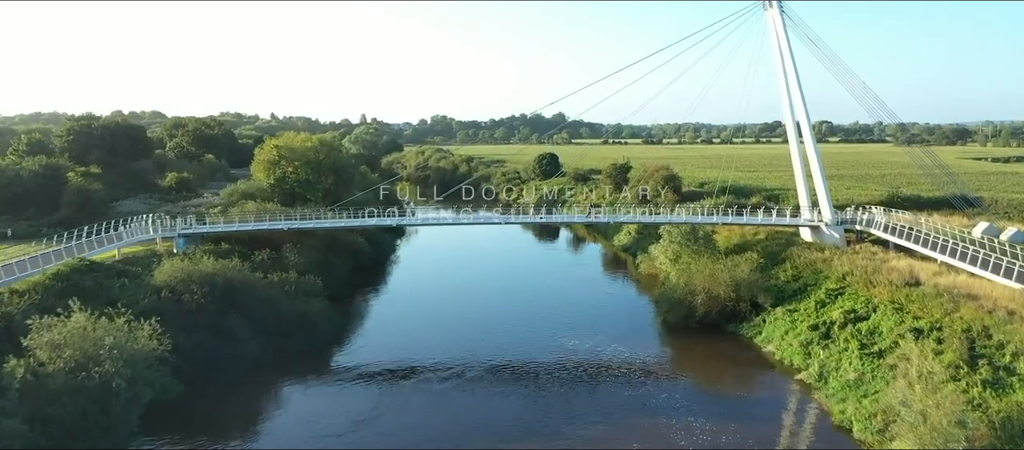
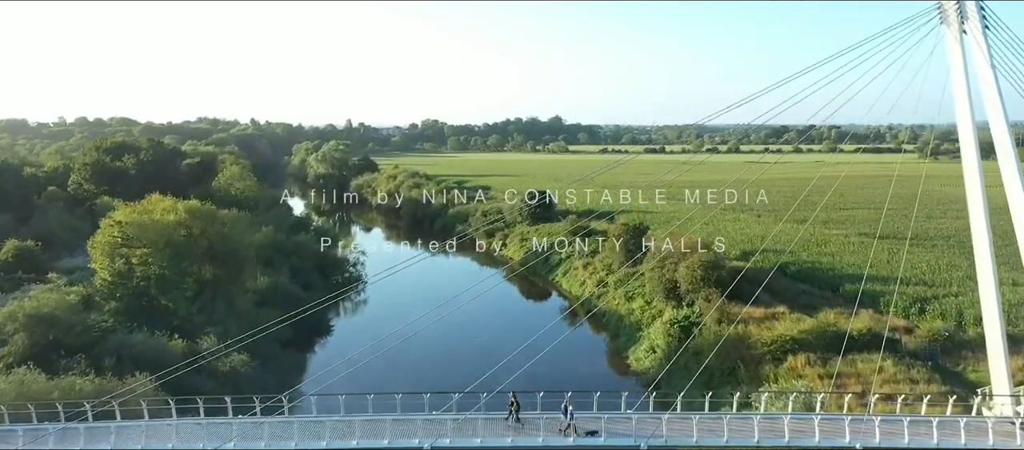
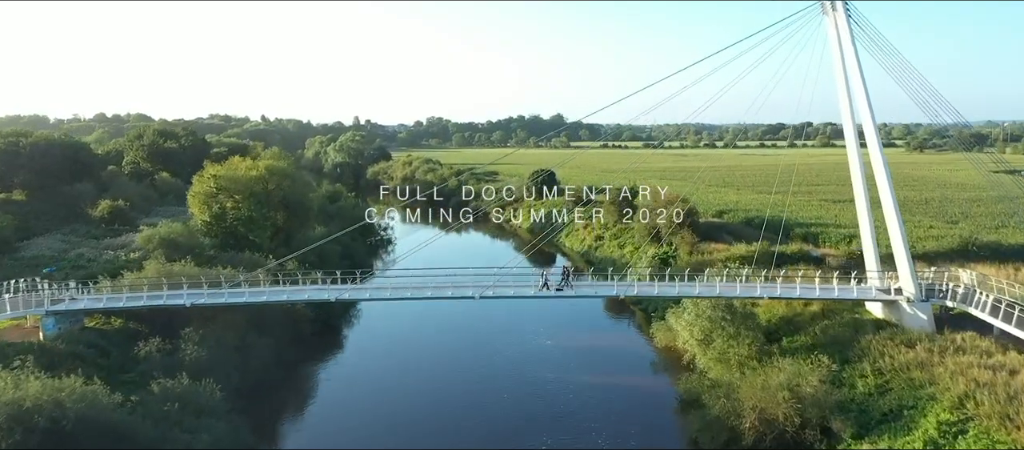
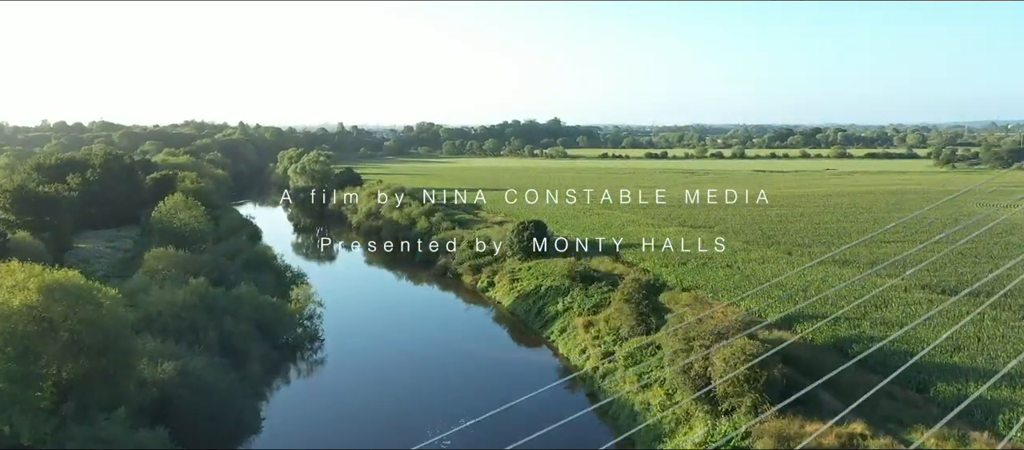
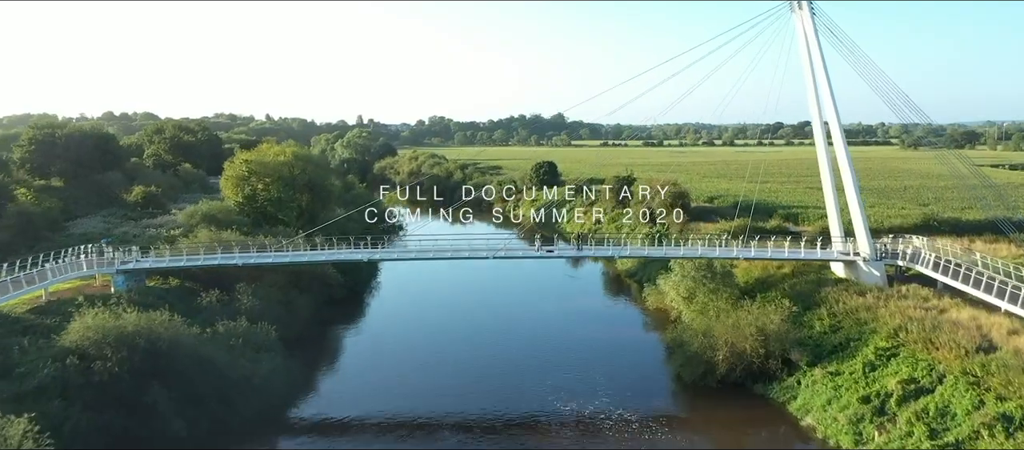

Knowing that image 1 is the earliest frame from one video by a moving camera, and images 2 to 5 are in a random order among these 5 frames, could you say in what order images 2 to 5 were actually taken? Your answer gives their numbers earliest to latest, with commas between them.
5, 3, 2, 4
